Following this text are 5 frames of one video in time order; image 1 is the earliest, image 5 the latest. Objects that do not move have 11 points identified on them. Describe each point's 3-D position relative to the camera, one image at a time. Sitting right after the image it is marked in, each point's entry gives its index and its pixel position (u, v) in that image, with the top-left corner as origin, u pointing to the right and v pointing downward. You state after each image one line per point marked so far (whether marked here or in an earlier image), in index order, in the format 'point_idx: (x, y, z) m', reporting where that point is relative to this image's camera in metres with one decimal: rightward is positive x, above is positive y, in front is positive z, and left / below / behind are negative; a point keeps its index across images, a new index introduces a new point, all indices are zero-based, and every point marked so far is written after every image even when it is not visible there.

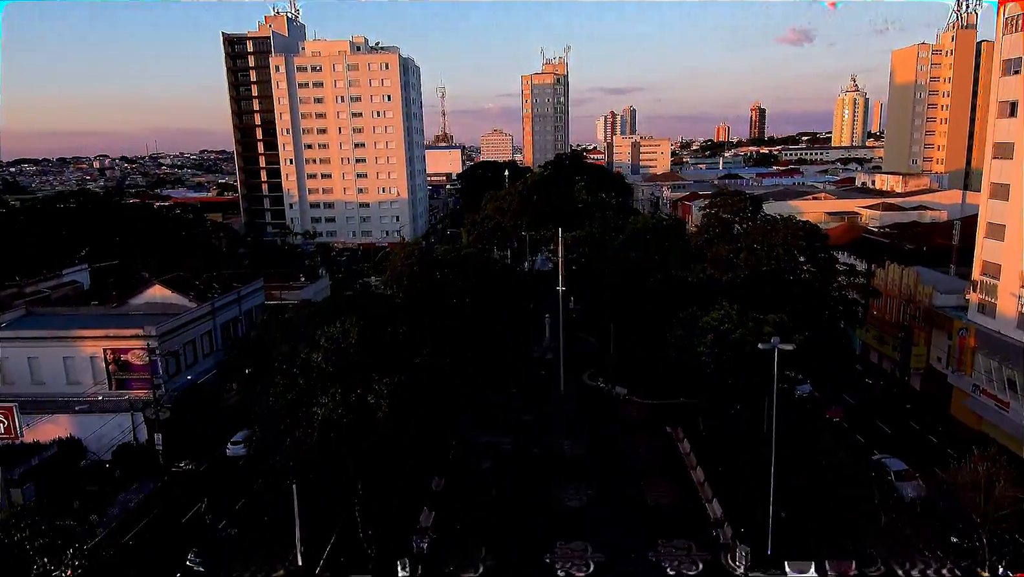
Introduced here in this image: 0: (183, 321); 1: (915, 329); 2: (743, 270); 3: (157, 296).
0: (-9.3, -1.0, +17.9) m
1: (+11.9, -1.2, +18.6) m
2: (+5.4, +0.4, +14.6) m
3: (-10.8, -0.2, +19.2) m
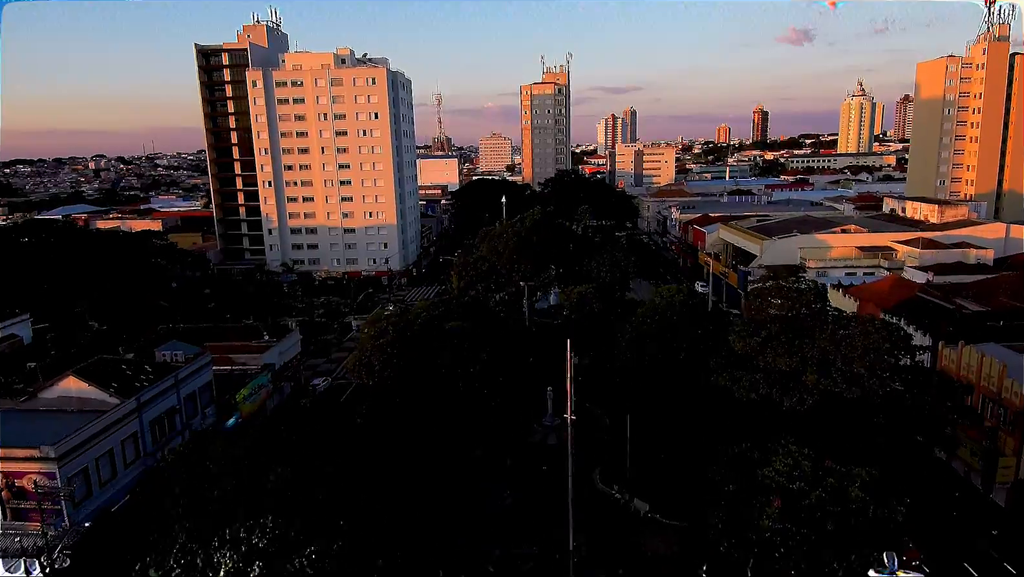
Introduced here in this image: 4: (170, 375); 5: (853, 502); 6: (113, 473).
0: (-9.5, -3.2, +14.4) m
1: (+11.7, -3.5, +15.2) m
2: (+5.3, -1.9, +11.1) m
3: (-10.9, -2.5, +15.7) m
4: (-9.2, -2.3, +17.0) m
5: (+5.1, -3.2, +9.5) m
6: (-9.4, -4.4, +15.0) m
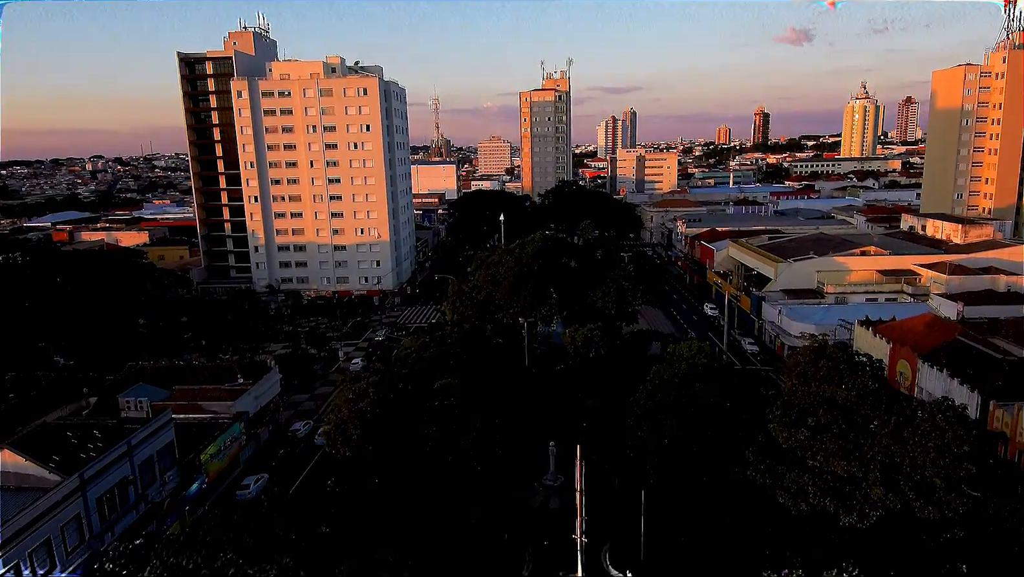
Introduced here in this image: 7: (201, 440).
0: (-9.5, -4.5, +12.4) m
1: (+11.7, -4.8, +13.2) m
2: (+5.2, -3.1, +9.1) m
3: (-11.0, -3.8, +13.7) m
4: (-9.3, -3.6, +15.0) m
5: (+5.1, -4.5, +7.5) m
6: (-9.5, -5.7, +13.0) m
7: (-8.9, -4.4, +18.2) m
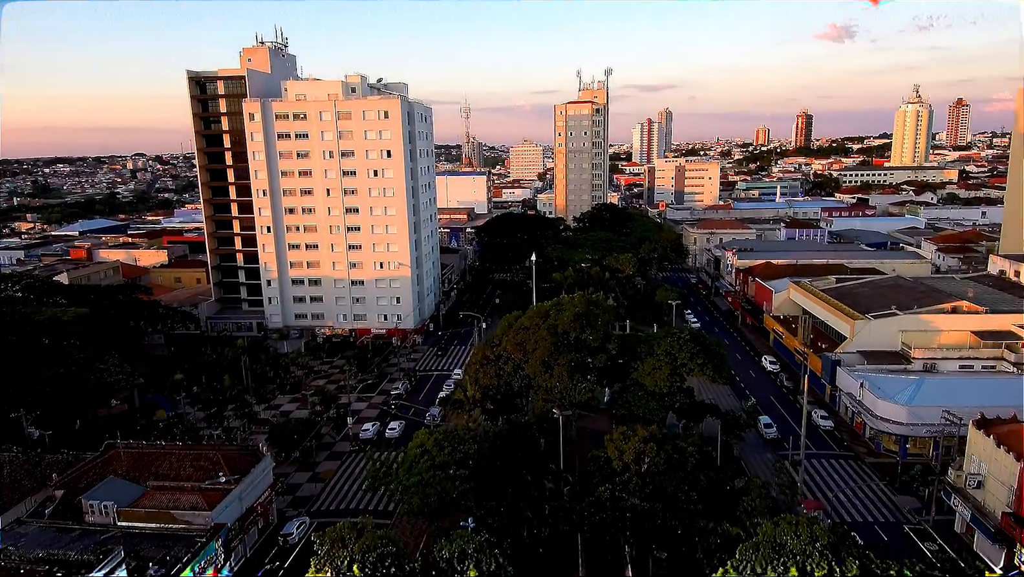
0: (-9.1, -6.9, +9.2) m
1: (+12.2, -7.5, +9.0) m
2: (+5.5, -5.7, +5.3) m
3: (-10.4, -6.1, +10.6) m
4: (-8.7, -5.9, +11.8) m
5: (+5.3, -7.1, +3.7) m
6: (-9.0, -8.0, +9.8) m
7: (-8.2, -6.7, +15.0) m
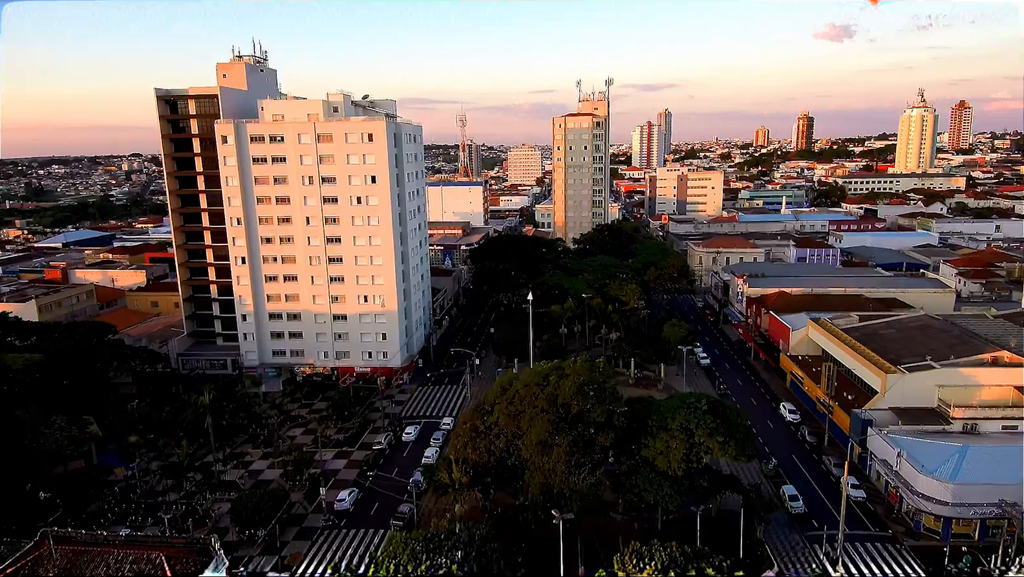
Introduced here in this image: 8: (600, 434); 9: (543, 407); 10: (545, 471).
0: (-9.3, -8.8, +6.5) m
1: (+11.9, -9.4, +6.4) m
2: (+5.3, -7.7, +2.6) m
3: (-10.6, -8.0, +7.9) m
4: (-8.9, -7.9, +9.1) m
5: (+5.1, -9.0, +1.0) m
6: (-9.2, -9.9, +7.2) m
7: (-8.4, -8.6, +12.3) m
8: (+2.6, -4.4, +19.4) m
9: (+0.9, -3.5, +18.8) m
10: (+0.9, -5.1, +18.5) m
